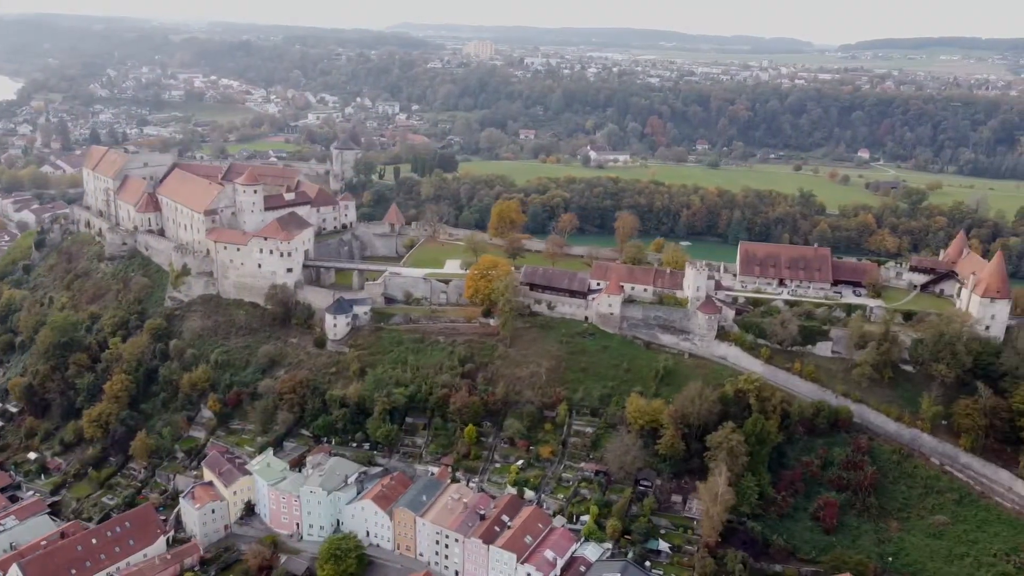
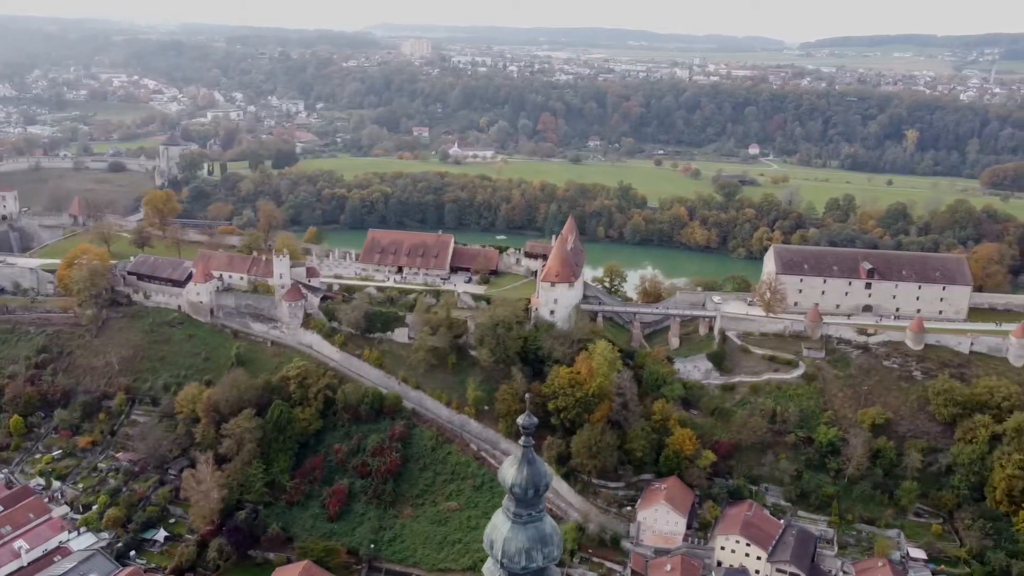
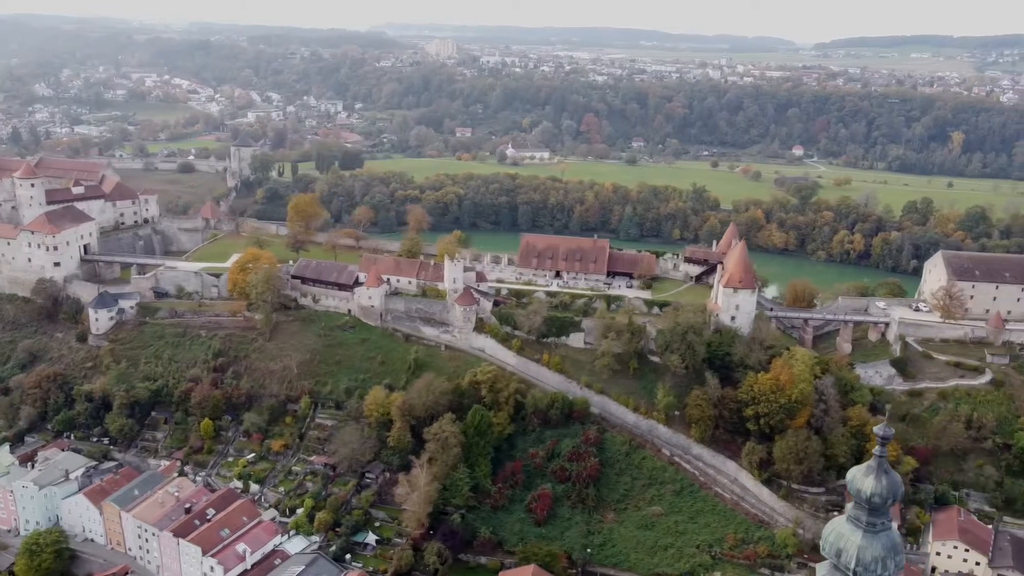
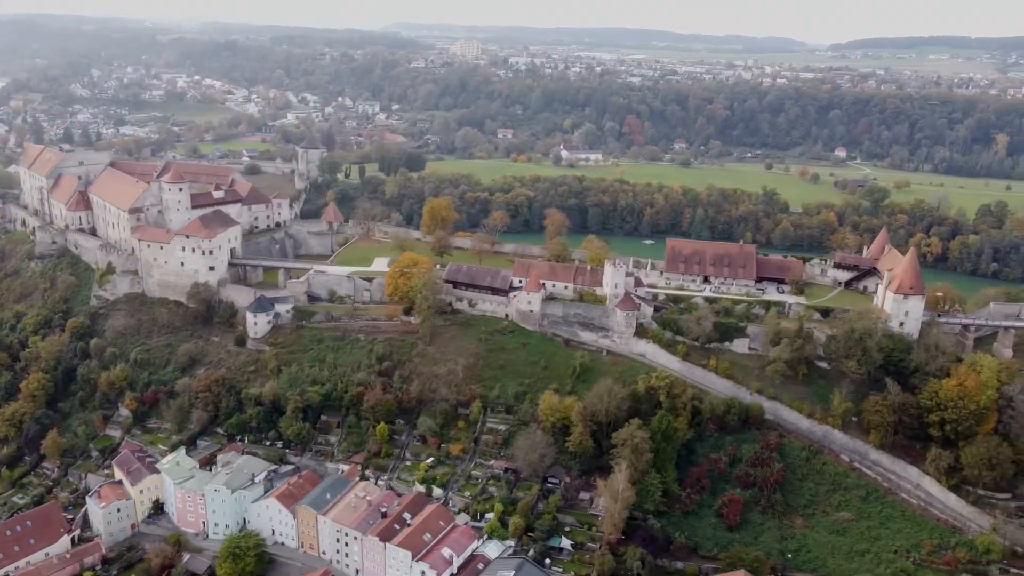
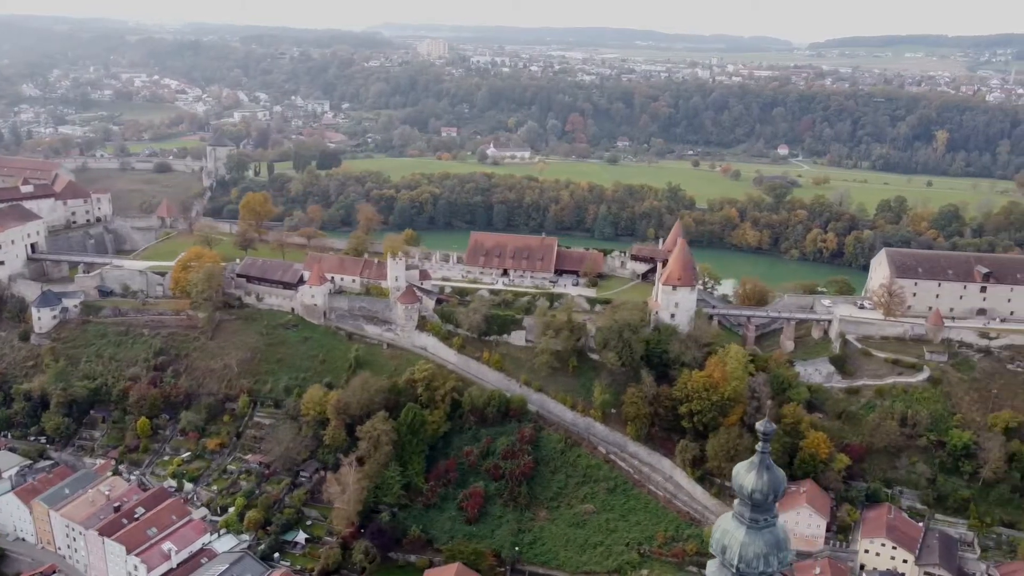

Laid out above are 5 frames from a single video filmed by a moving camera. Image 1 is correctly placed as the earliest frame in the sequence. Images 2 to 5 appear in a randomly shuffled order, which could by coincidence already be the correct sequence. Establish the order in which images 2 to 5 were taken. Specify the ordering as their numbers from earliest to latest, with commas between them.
4, 3, 5, 2
